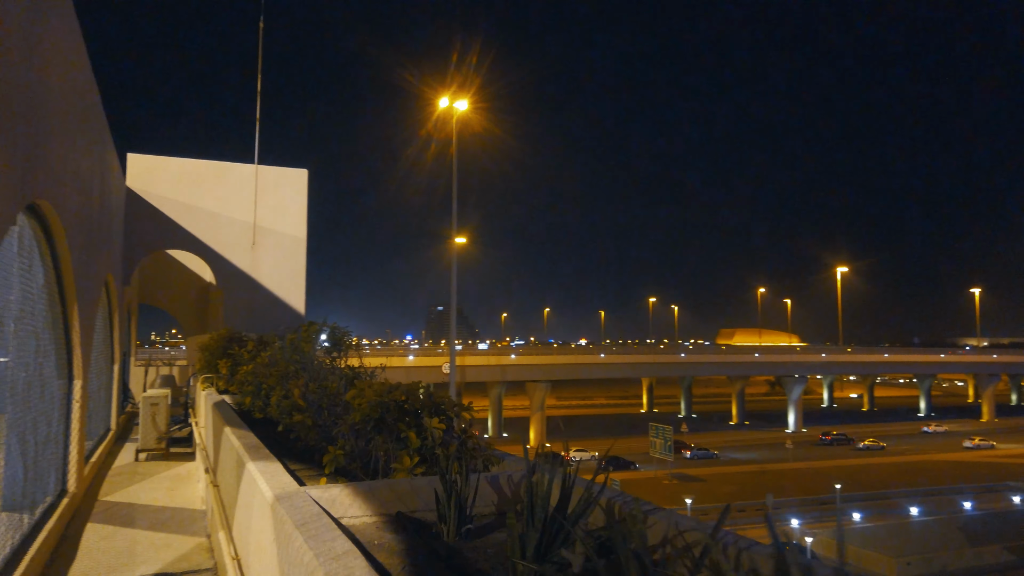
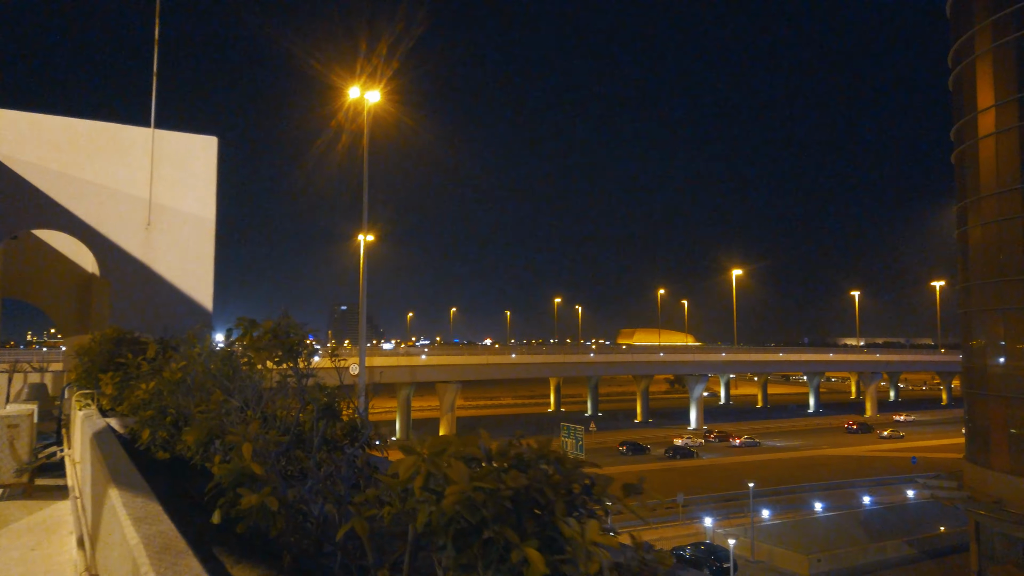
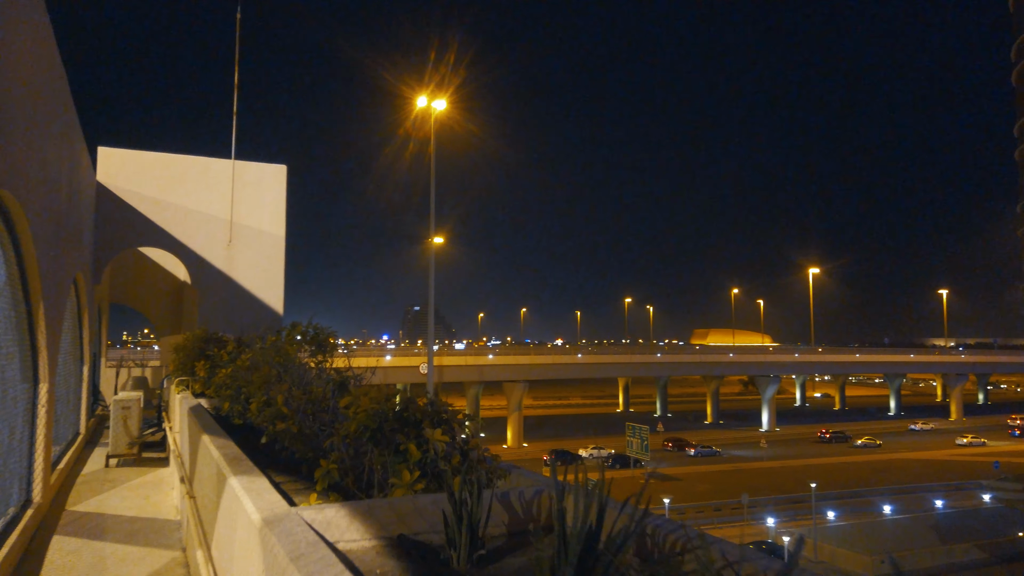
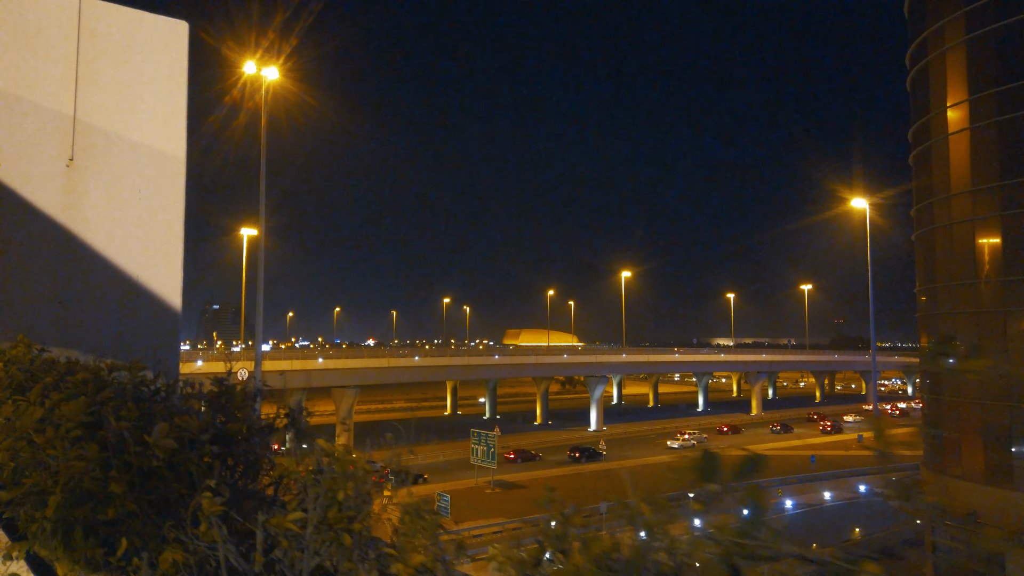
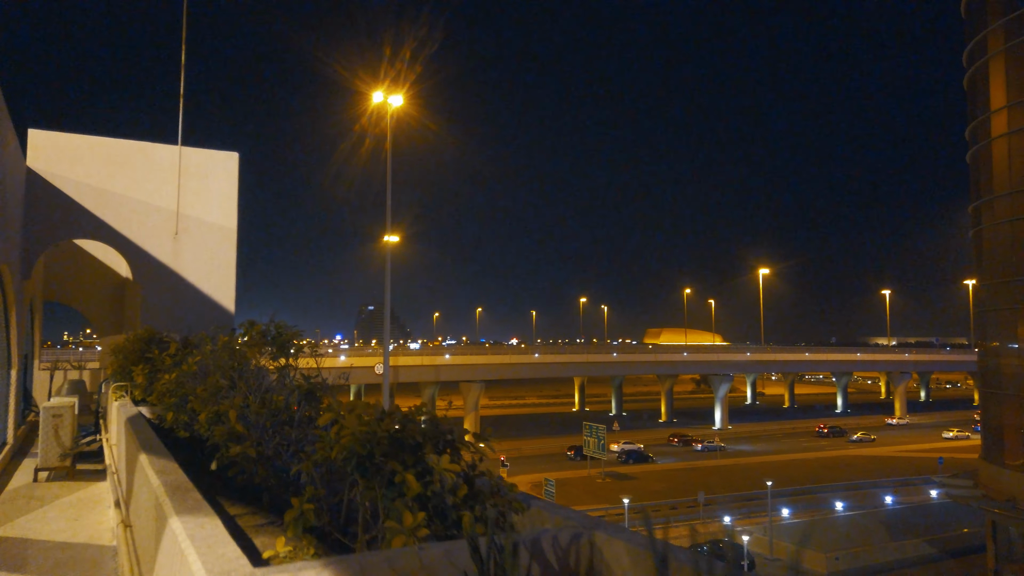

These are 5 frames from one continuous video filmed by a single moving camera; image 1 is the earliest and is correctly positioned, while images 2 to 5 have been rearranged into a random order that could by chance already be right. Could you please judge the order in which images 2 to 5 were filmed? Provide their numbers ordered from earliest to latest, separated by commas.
3, 5, 2, 4
